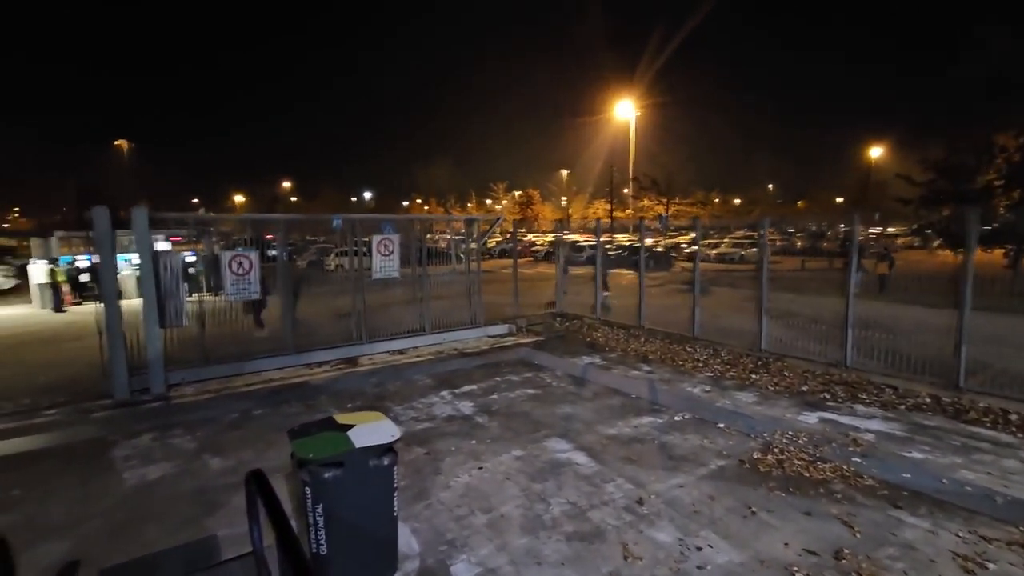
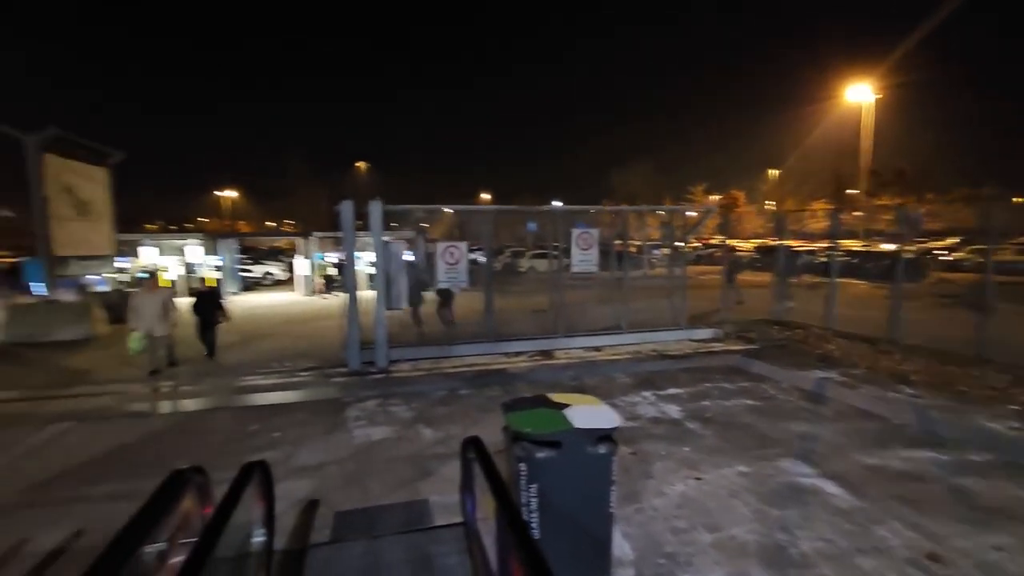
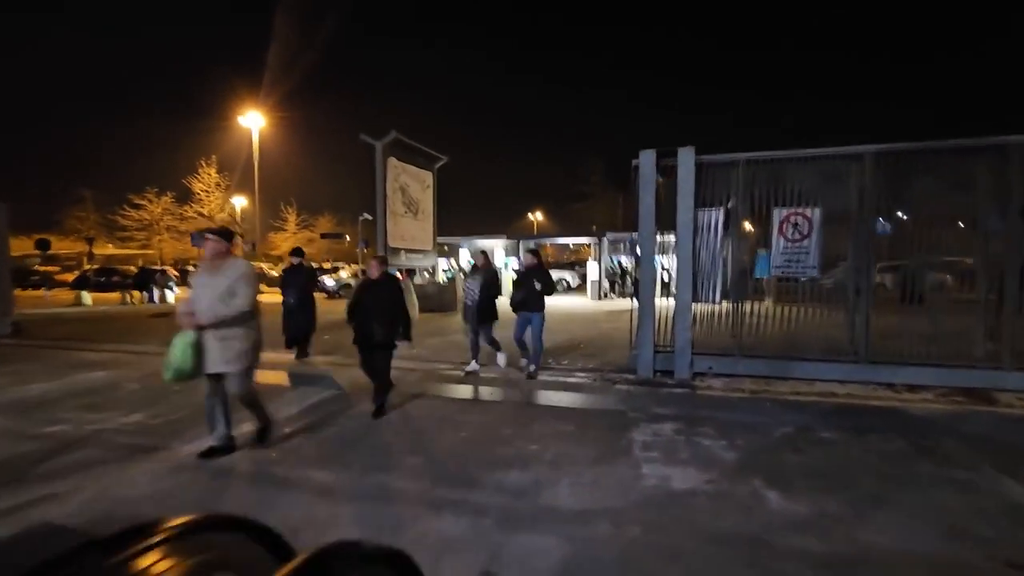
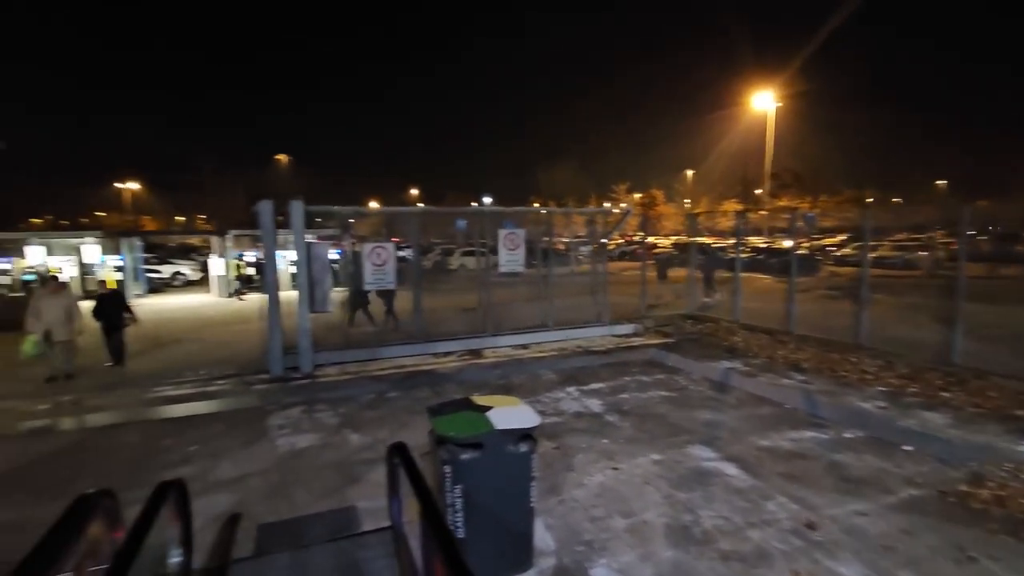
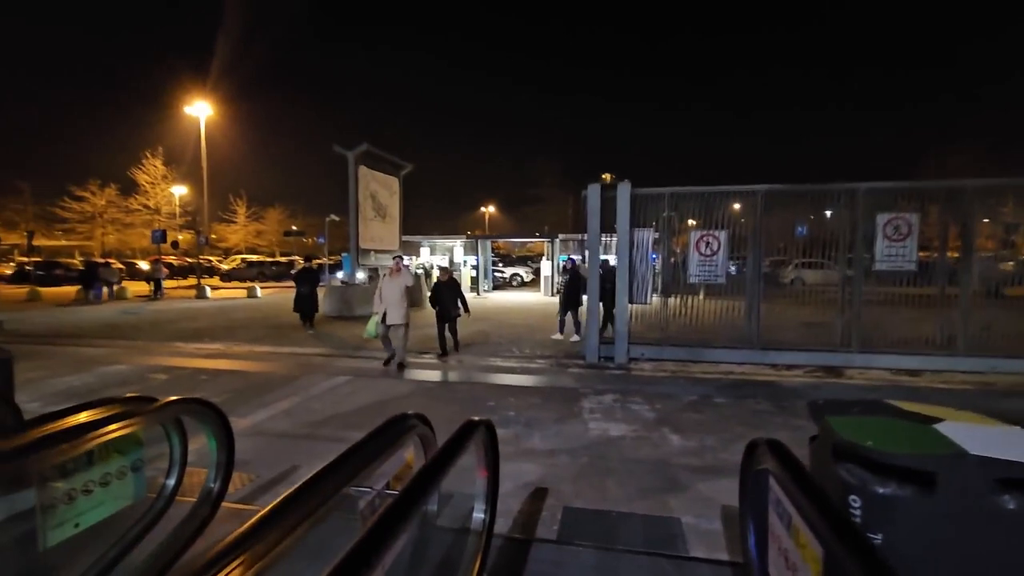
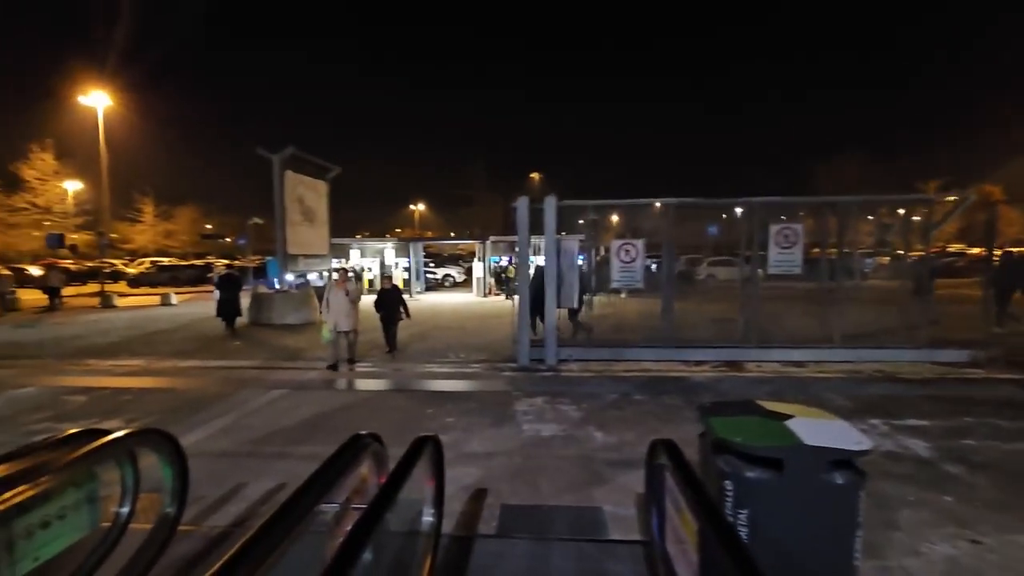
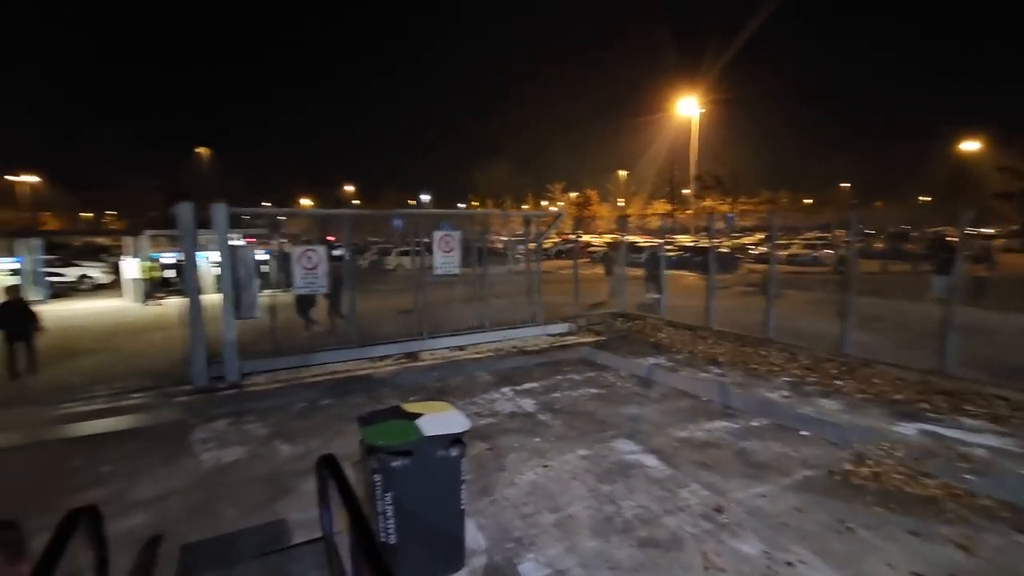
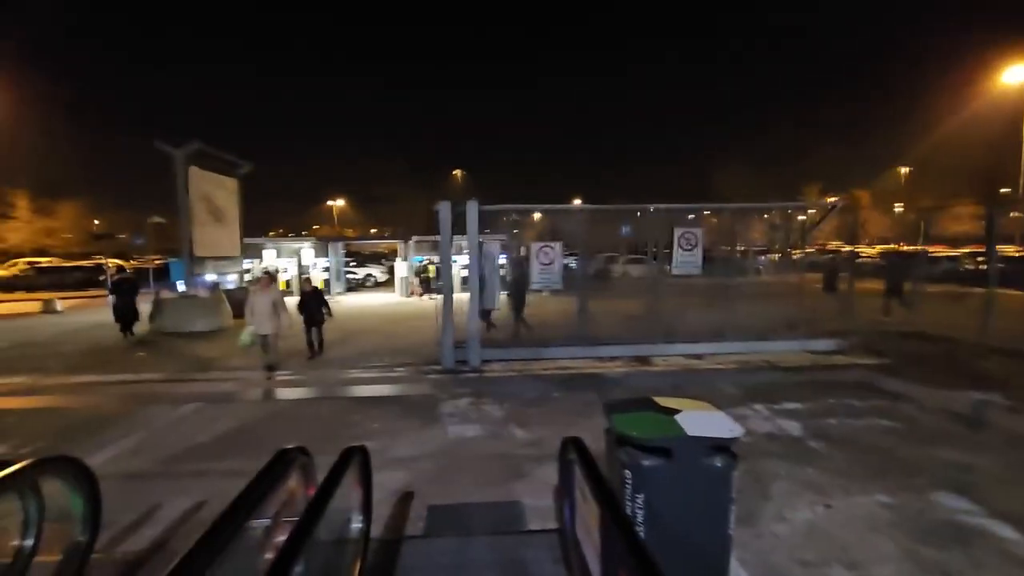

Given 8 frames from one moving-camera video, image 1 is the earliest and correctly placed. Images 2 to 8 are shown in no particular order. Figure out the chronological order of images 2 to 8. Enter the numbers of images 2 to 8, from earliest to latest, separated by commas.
7, 4, 2, 8, 6, 5, 3
